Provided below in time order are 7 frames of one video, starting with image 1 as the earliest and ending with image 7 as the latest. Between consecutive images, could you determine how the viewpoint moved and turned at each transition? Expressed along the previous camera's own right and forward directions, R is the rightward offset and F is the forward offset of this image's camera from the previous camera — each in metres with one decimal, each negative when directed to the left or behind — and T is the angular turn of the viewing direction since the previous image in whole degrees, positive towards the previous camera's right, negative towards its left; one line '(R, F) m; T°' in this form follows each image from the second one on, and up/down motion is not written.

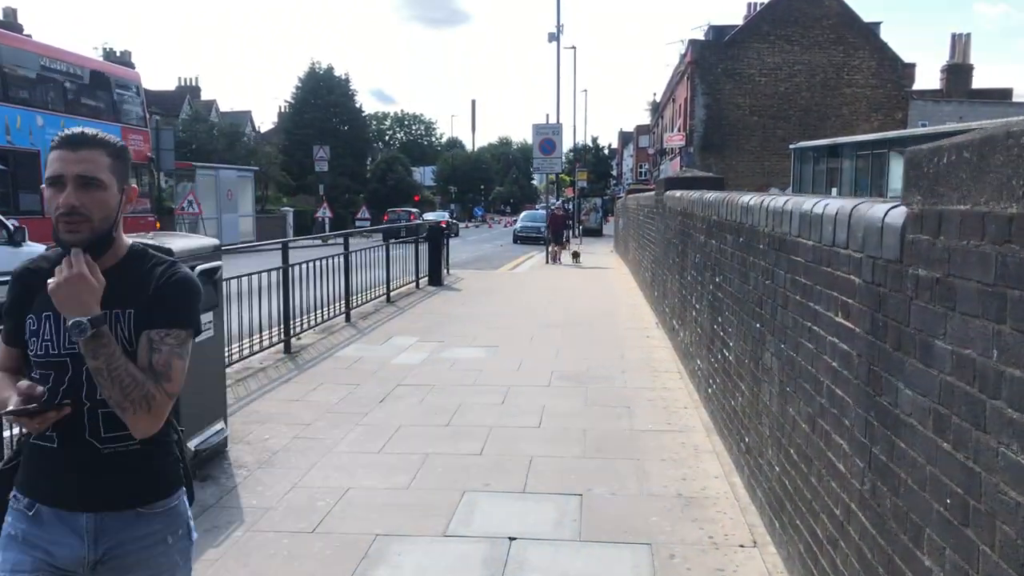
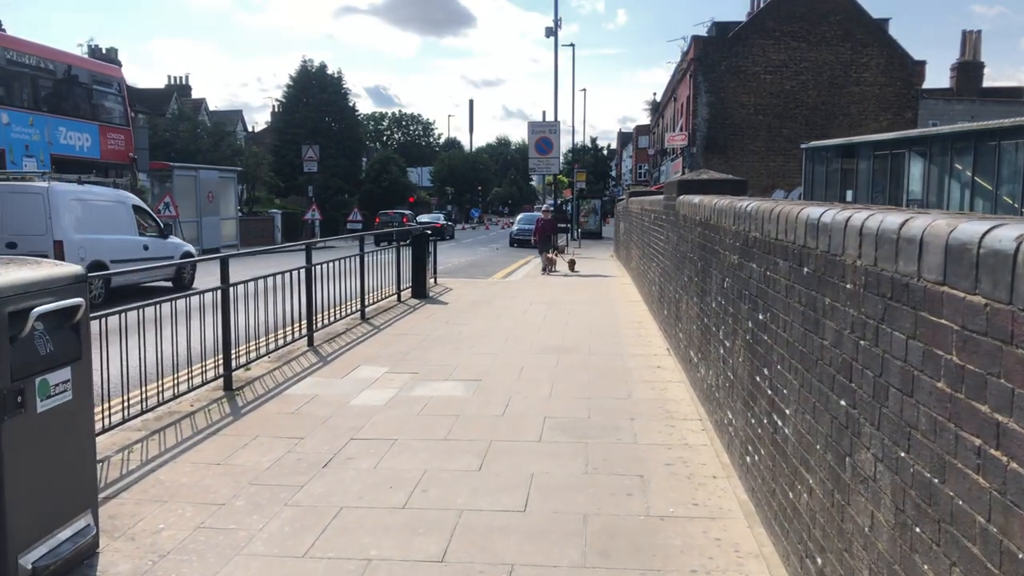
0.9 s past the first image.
(+0.2, +1.5) m; 0°
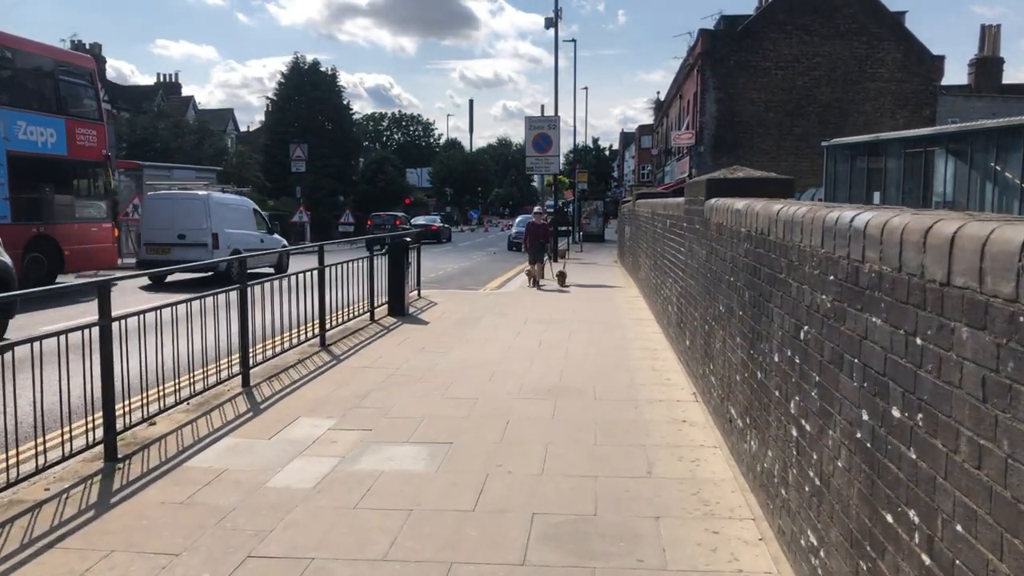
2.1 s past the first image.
(+0.2, +1.9) m; 0°
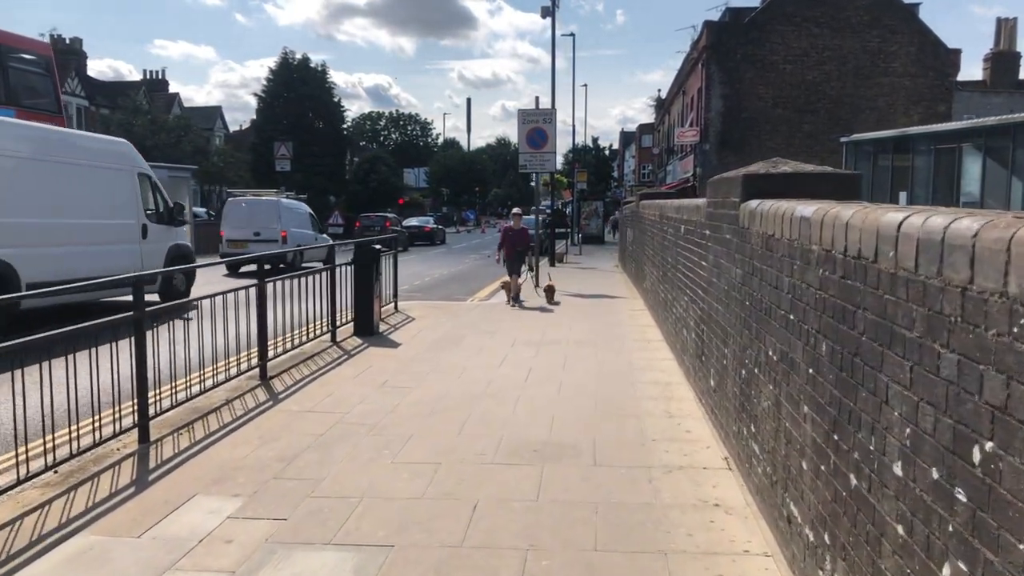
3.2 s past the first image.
(+0.3, +1.7) m; 0°
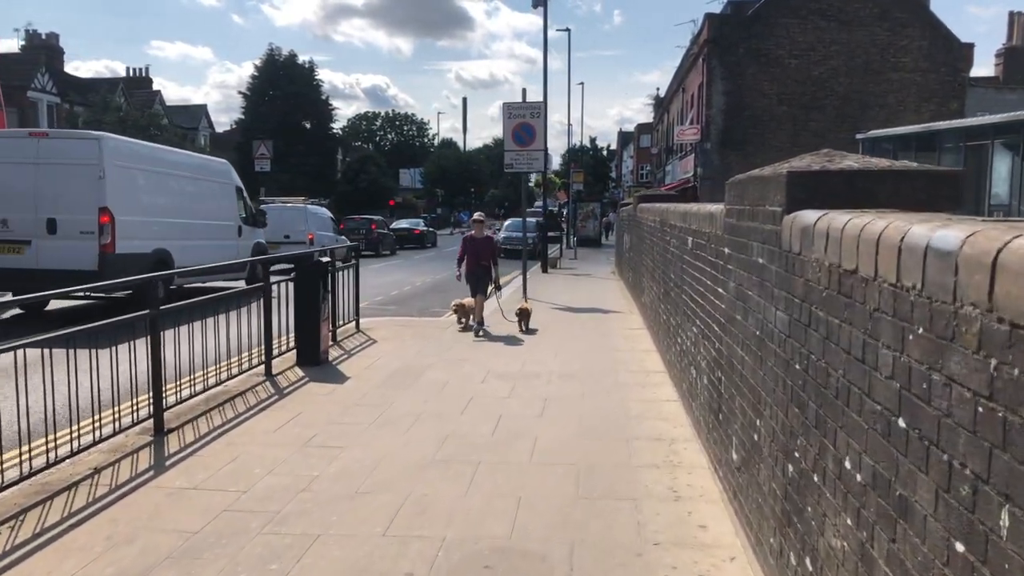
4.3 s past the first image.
(+0.4, +1.7) m; 0°
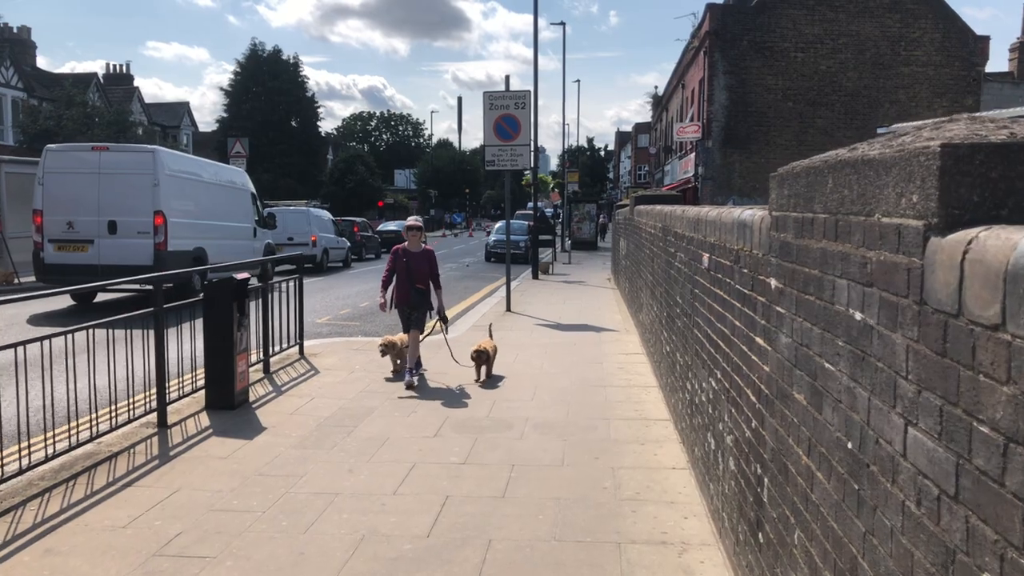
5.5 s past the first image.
(+0.5, +1.9) m; 0°
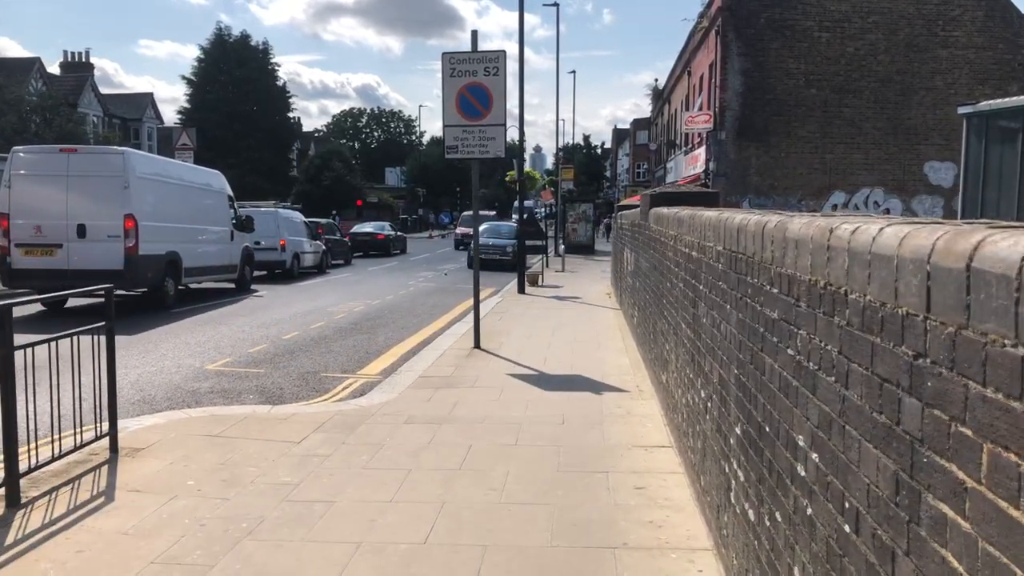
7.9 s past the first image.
(+0.6, +3.9) m; 0°
